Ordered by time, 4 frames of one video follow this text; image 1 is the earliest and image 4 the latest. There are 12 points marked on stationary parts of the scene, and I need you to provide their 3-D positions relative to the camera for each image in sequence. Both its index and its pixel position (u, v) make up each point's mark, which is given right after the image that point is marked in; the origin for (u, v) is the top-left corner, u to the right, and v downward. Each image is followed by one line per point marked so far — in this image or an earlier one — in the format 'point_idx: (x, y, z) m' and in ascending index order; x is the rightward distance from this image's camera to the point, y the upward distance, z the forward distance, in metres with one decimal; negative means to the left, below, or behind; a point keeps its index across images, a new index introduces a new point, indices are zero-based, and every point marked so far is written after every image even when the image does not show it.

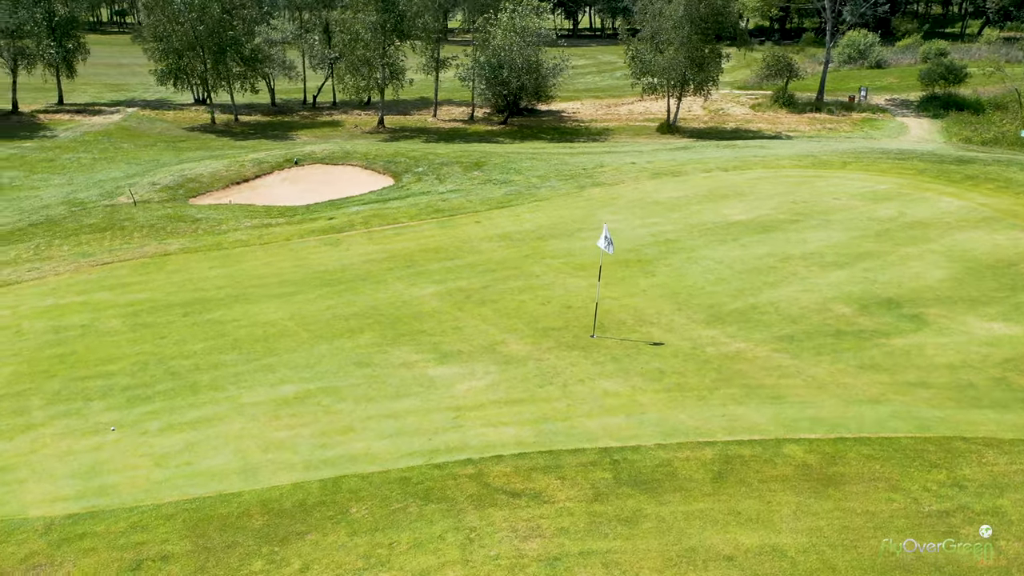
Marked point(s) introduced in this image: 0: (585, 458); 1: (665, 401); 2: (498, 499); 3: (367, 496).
0: (+1.1, -2.6, +12.5) m
1: (+2.6, -2.0, +14.2) m
2: (-0.2, -3.0, +11.5) m
3: (-2.1, -3.0, +11.7) m
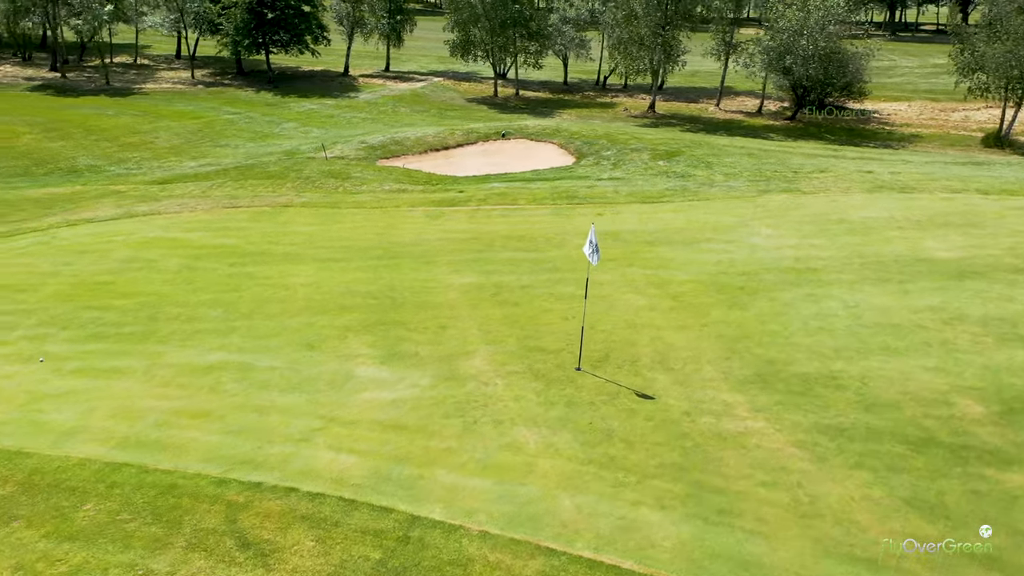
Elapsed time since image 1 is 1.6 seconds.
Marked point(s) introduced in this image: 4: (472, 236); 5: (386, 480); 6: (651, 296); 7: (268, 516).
0: (-1.5, -2.6, +9.2) m
1: (+0.7, -2.3, +10.2) m
2: (-3.1, -2.8, +8.9) m
3: (-4.8, -2.5, +9.8) m
4: (-1.0, +1.2, +19.7) m
5: (-1.6, -2.4, +10.1) m
6: (+2.7, -0.2, +15.8) m
7: (-2.8, -2.6, +9.3) m
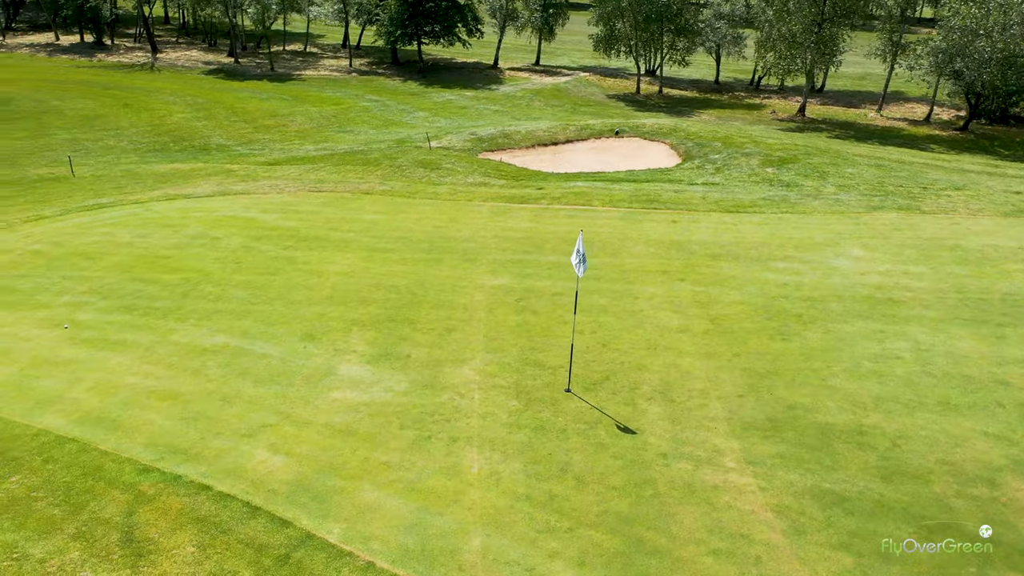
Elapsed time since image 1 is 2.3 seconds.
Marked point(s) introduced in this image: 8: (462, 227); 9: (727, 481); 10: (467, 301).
0: (-2.6, -2.6, +8.6) m
1: (-0.2, -2.4, +9.1) m
2: (-4.2, -2.6, +8.5) m
3: (-5.6, -2.2, +9.8) m
4: (+0.4, +1.2, +18.7) m
5: (-2.4, -2.3, +9.4) m
6: (+3.0, -0.5, +14.1) m
7: (-3.8, -2.4, +8.9) m
8: (-1.2, +1.5, +19.7) m
9: (+2.5, -2.2, +9.5) m
10: (-0.8, -0.2, +15.0) m
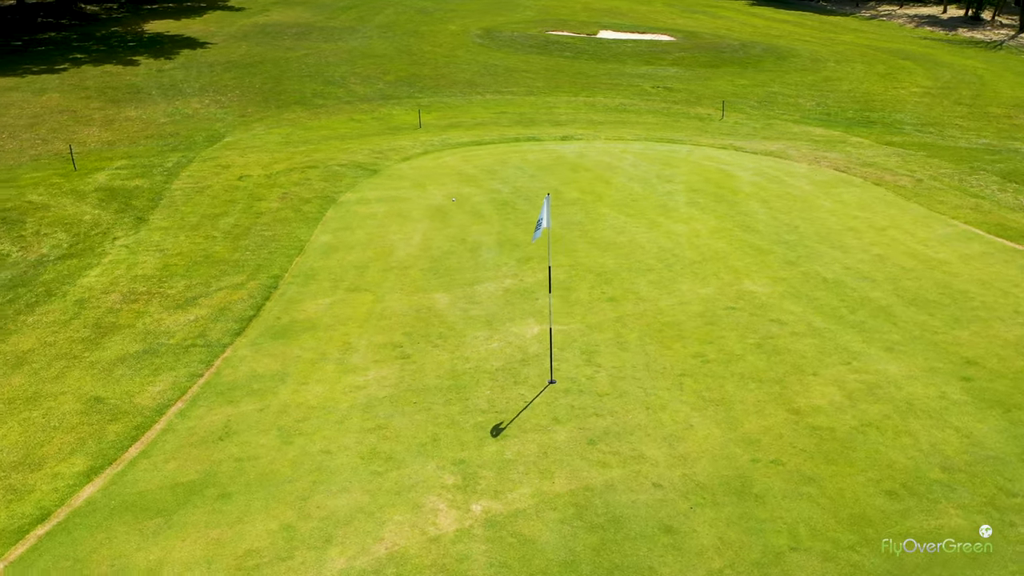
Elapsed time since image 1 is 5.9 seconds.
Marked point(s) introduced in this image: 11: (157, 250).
0: (-4.0, -0.6, +11.3) m
1: (-2.5, -1.3, +9.6) m
2: (-4.9, -0.1, +12.6) m
3: (-4.4, +0.6, +14.3) m
4: (+6.8, +0.4, +13.8) m
5: (-3.2, -0.6, +11.6) m
6: (+3.9, -1.4, +9.5) m
7: (-4.3, -0.1, +12.4) m
8: (+6.9, +1.0, +15.6) m
9: (-0.7, -2.1, +7.6) m
10: (+2.8, 0.0, +13.0) m
11: (-6.3, +0.7, +14.6) m
